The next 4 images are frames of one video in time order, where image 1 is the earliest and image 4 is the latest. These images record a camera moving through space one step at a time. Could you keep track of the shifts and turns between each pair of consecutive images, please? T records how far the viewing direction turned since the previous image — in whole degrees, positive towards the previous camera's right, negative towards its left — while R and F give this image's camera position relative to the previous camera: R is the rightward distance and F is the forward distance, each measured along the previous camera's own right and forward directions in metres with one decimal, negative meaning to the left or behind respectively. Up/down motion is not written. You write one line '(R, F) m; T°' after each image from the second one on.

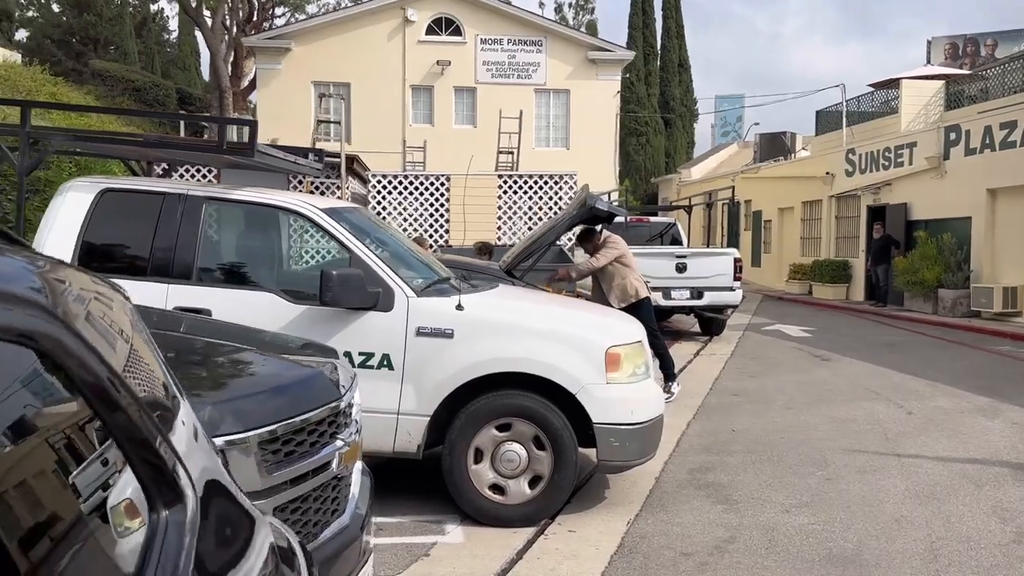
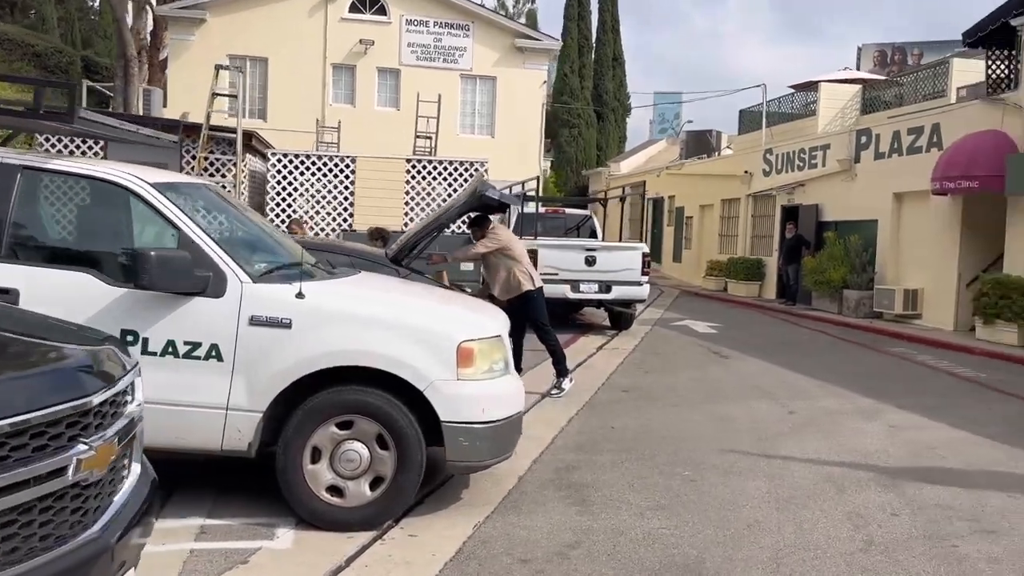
(+0.5, +0.2) m; +4°
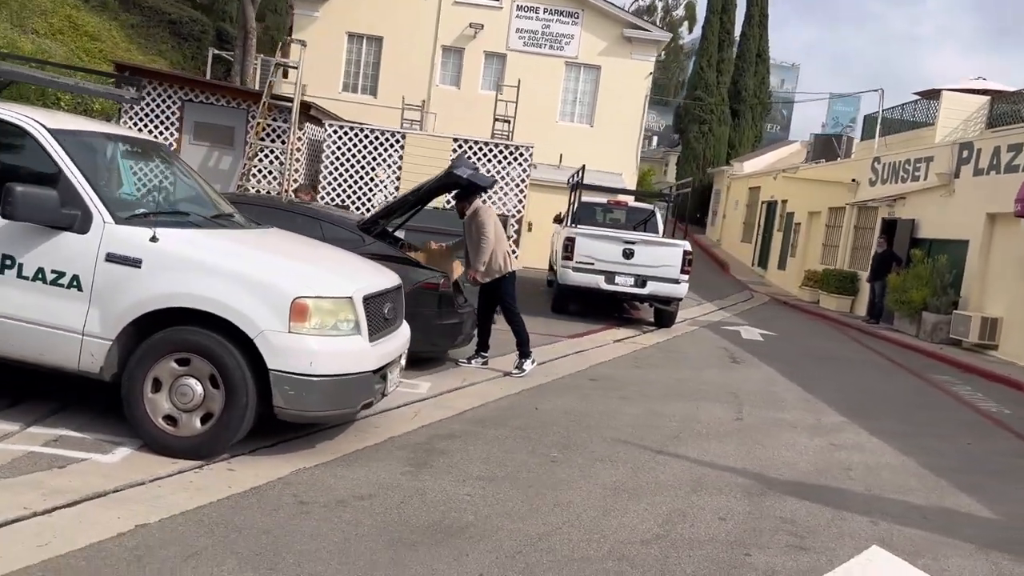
(+1.7, 0.0) m; -10°
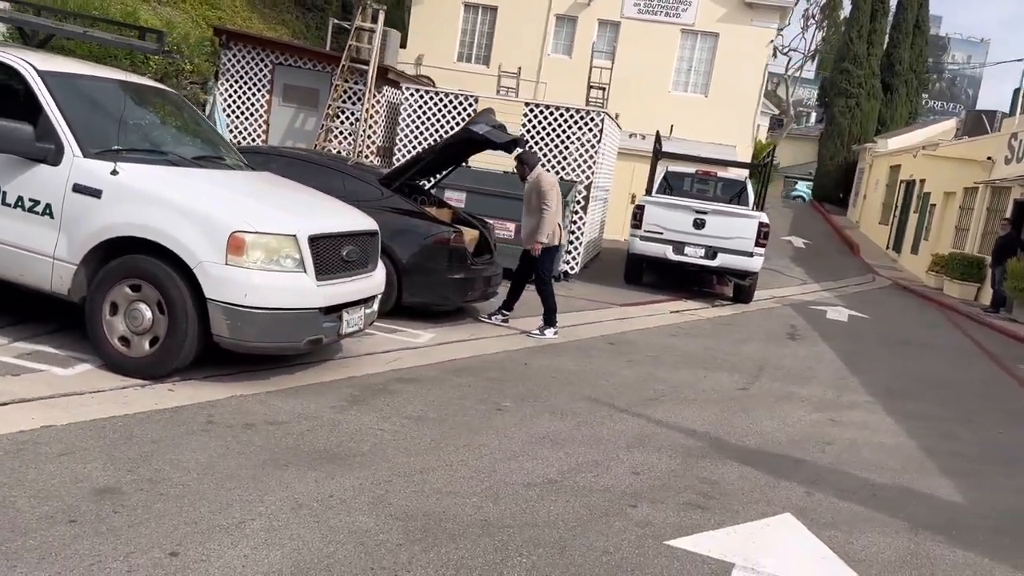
(+1.3, +0.1) m; -10°
